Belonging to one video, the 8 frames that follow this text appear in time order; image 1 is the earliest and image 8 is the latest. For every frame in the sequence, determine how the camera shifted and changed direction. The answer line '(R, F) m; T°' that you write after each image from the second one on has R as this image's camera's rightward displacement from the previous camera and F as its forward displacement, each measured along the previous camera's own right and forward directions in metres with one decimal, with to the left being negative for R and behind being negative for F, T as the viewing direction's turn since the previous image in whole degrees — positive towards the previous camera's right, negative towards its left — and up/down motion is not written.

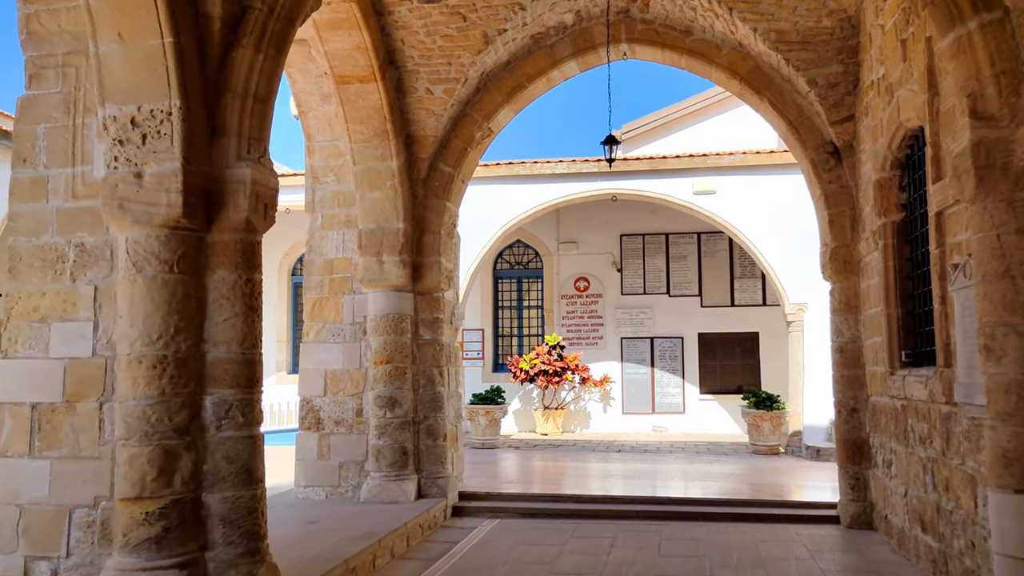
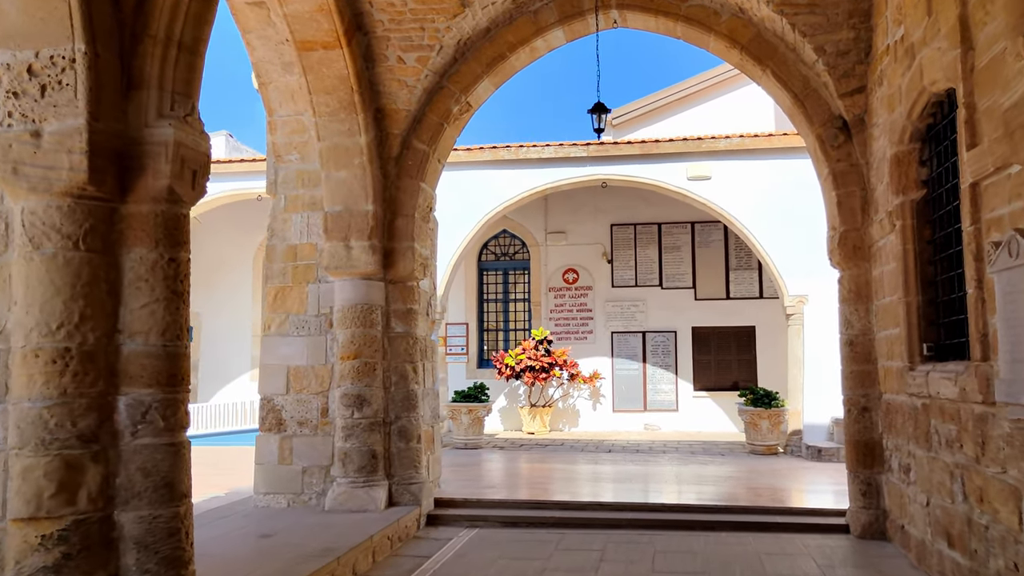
(+0.1, +0.5) m; +1°
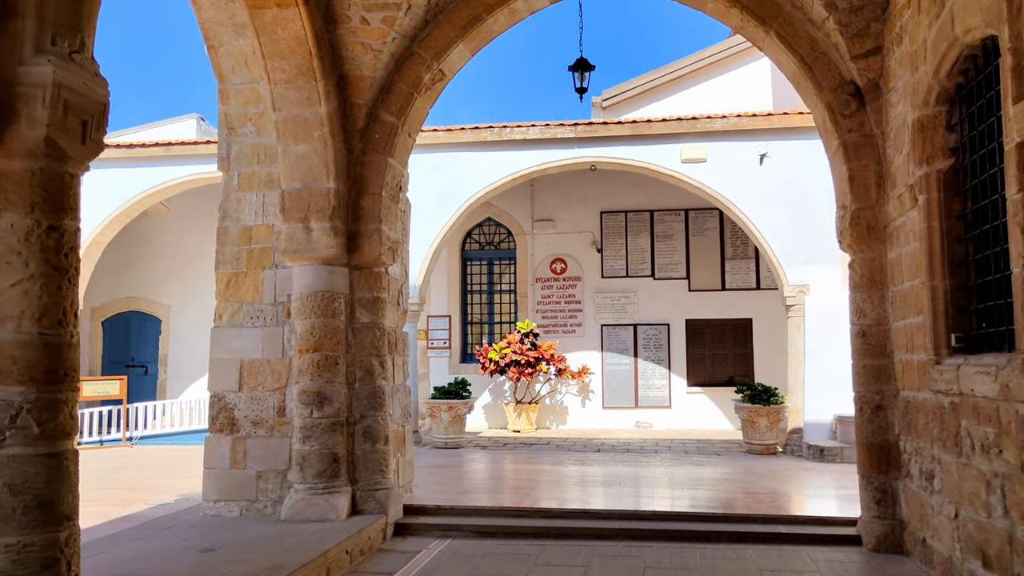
(+0.1, +0.6) m; 0°
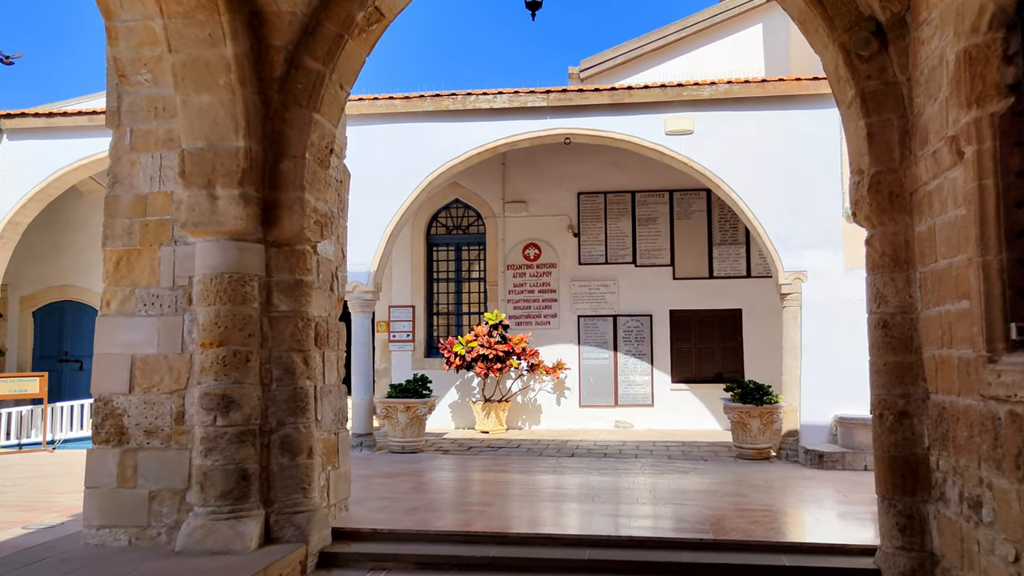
(+0.2, +0.9) m; +1°
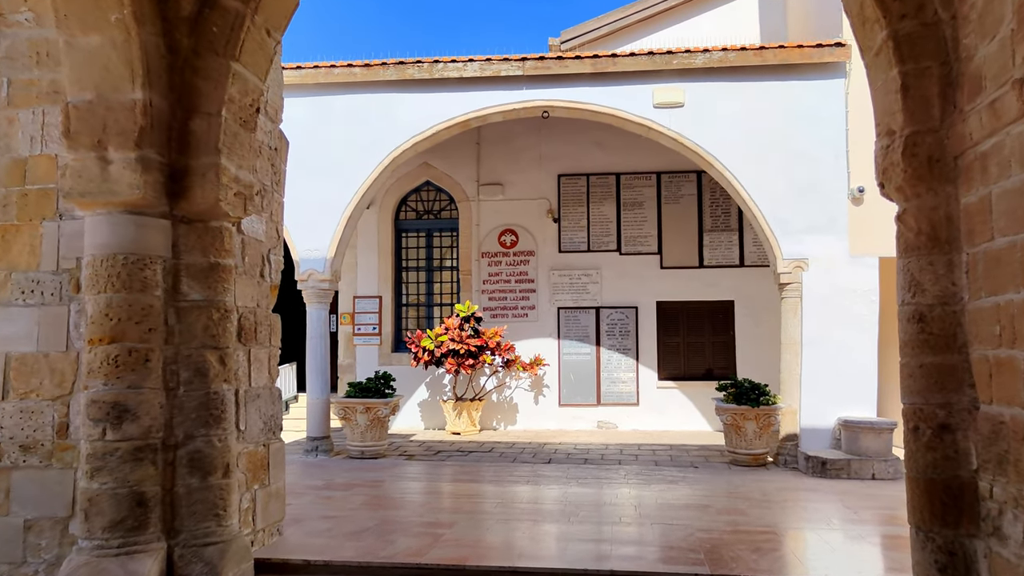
(+0.1, +0.8) m; +1°
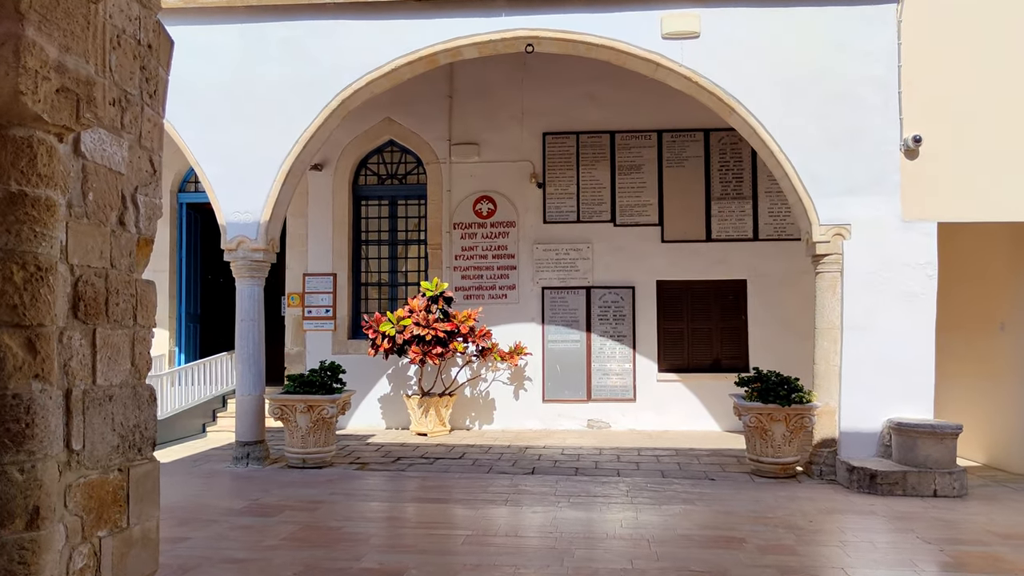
(0.0, +1.3) m; +1°
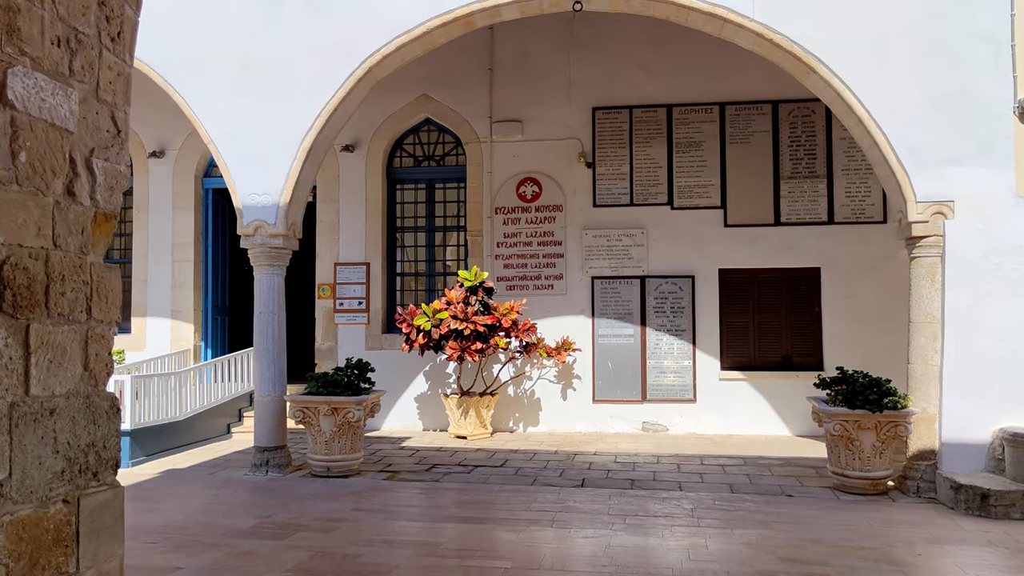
(0.0, +0.7) m; -3°
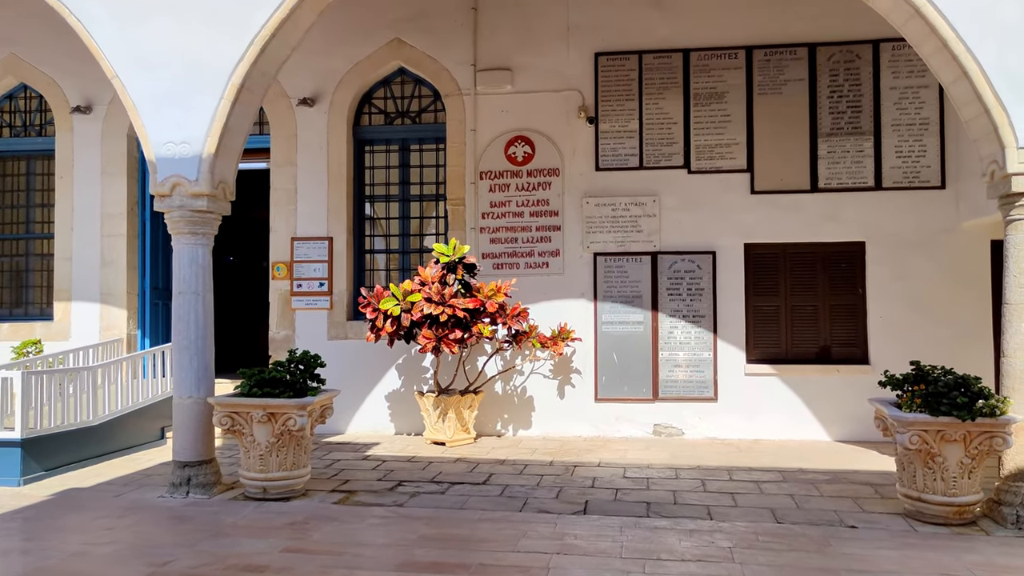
(+0.1, +1.1) m; 0°
